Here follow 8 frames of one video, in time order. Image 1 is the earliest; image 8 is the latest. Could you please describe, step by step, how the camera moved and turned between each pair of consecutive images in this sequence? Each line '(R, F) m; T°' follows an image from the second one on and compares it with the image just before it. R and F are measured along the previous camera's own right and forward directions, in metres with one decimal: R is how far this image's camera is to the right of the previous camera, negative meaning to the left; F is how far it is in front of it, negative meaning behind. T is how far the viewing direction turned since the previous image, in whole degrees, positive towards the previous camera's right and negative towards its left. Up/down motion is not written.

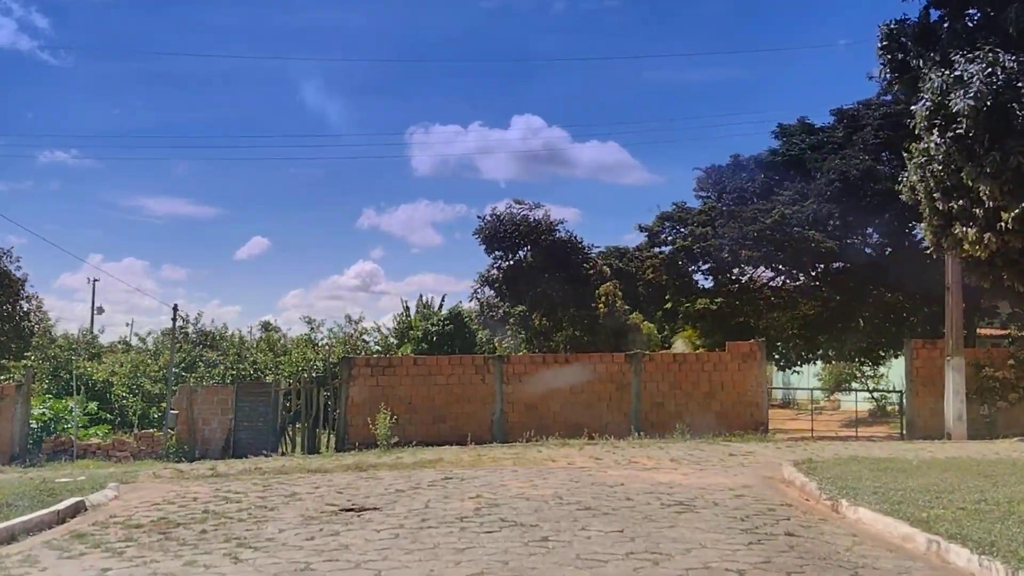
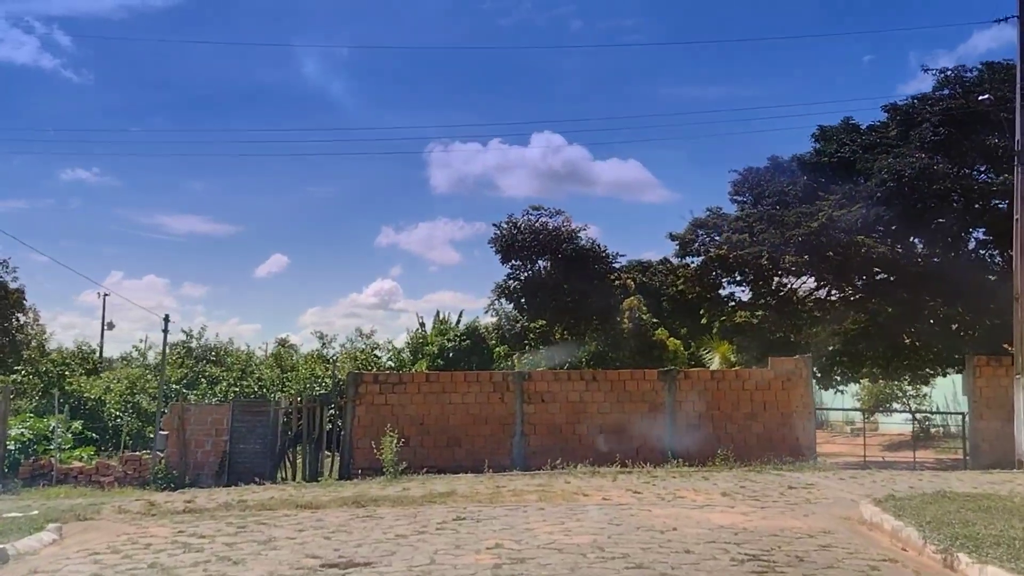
(-0.1, +1.4) m; -1°
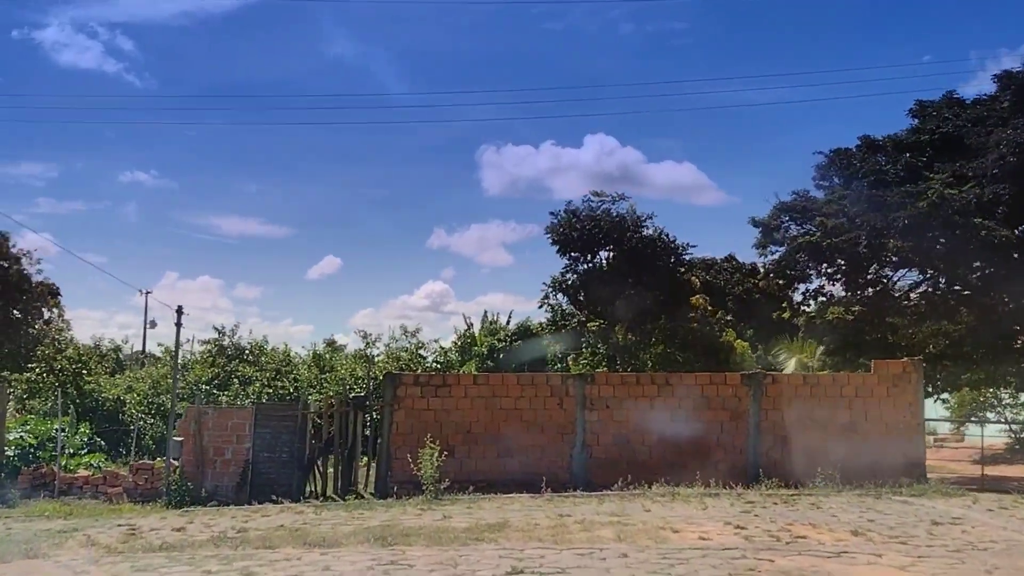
(-0.2, +1.9) m; -4°
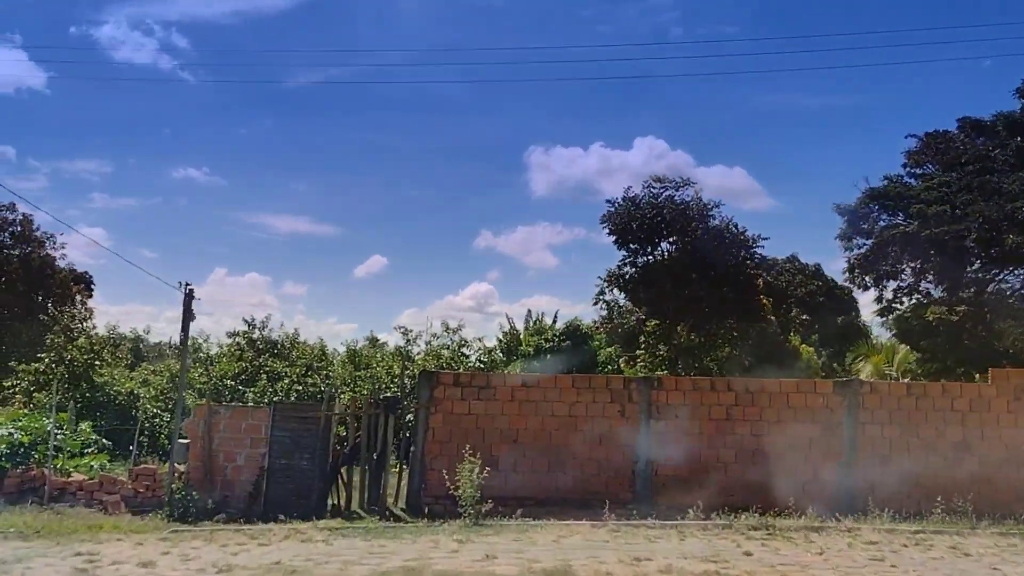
(-0.2, +1.7) m; -3°
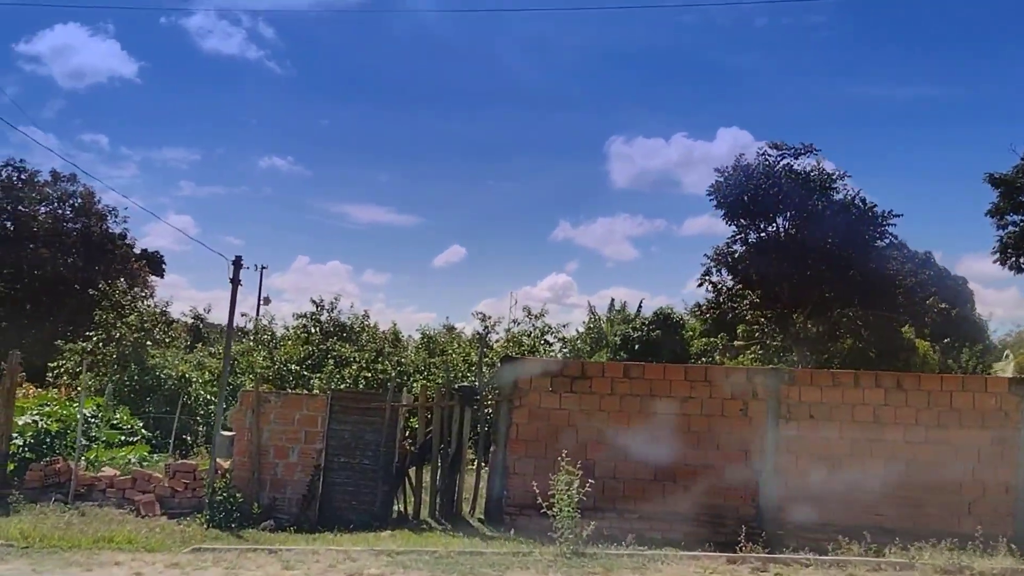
(-0.3, +1.8) m; -5°
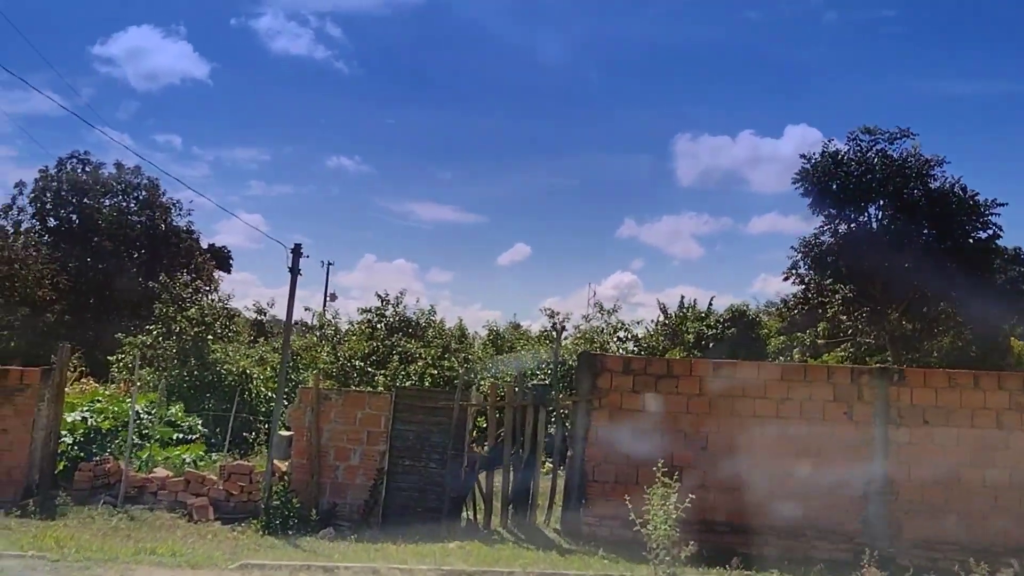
(-0.2, +0.8) m; -5°
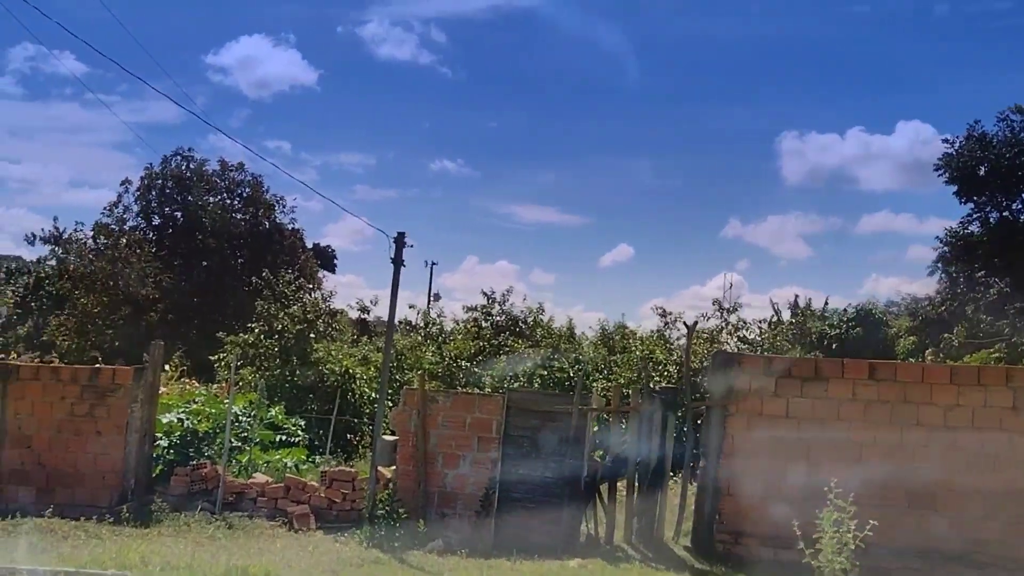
(-0.2, +0.8) m; -7°
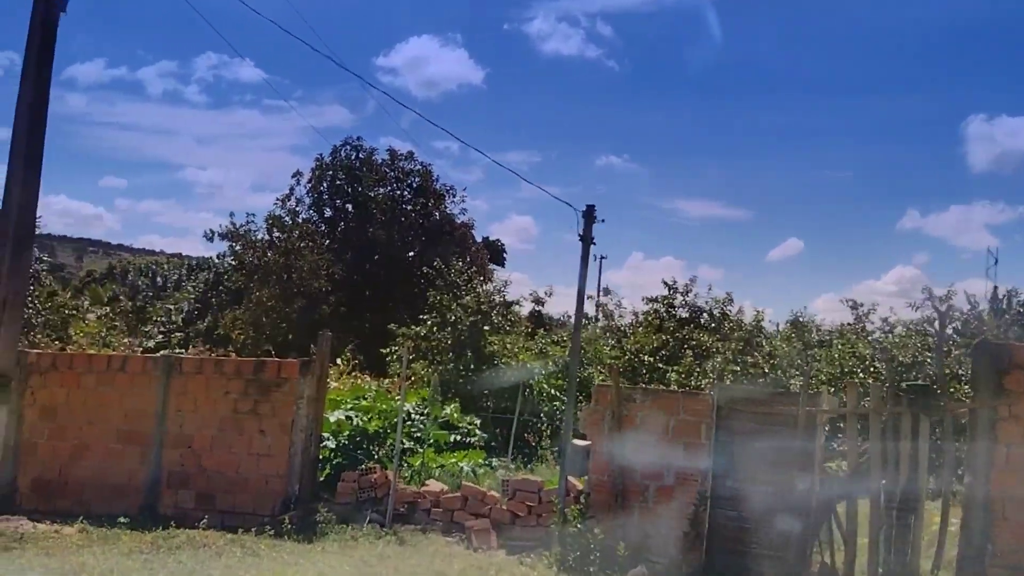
(-0.4, +1.1) m; -11°
